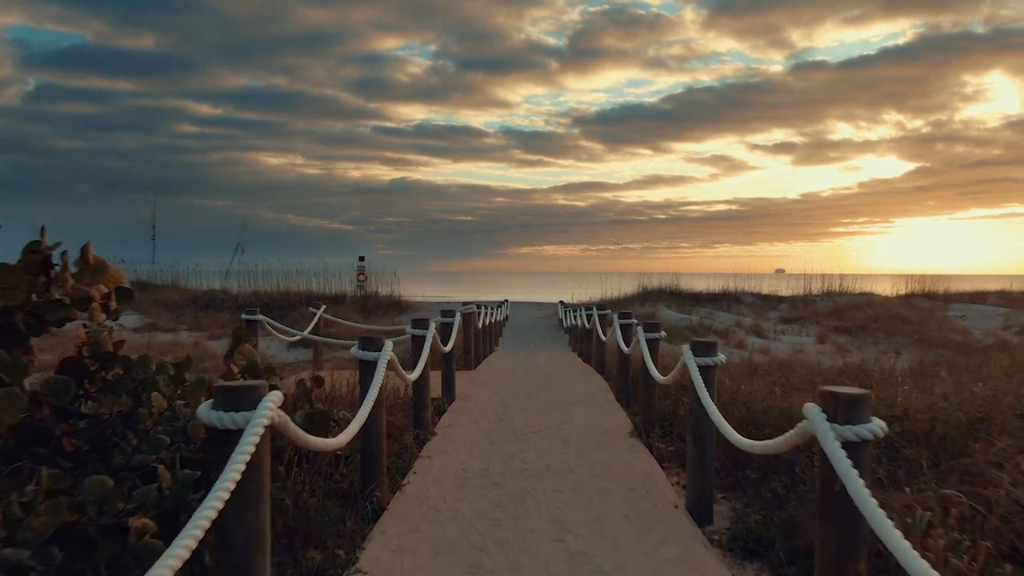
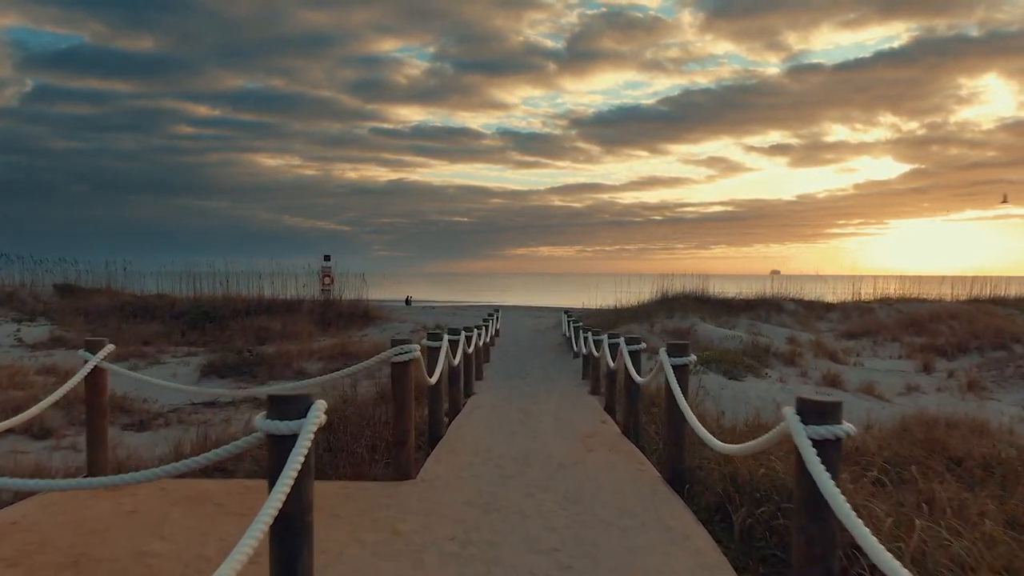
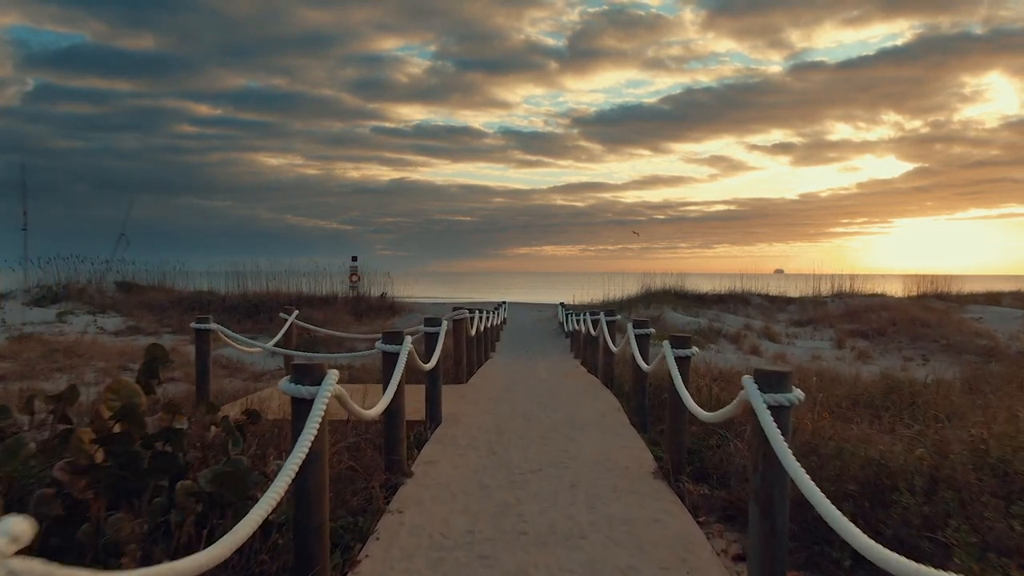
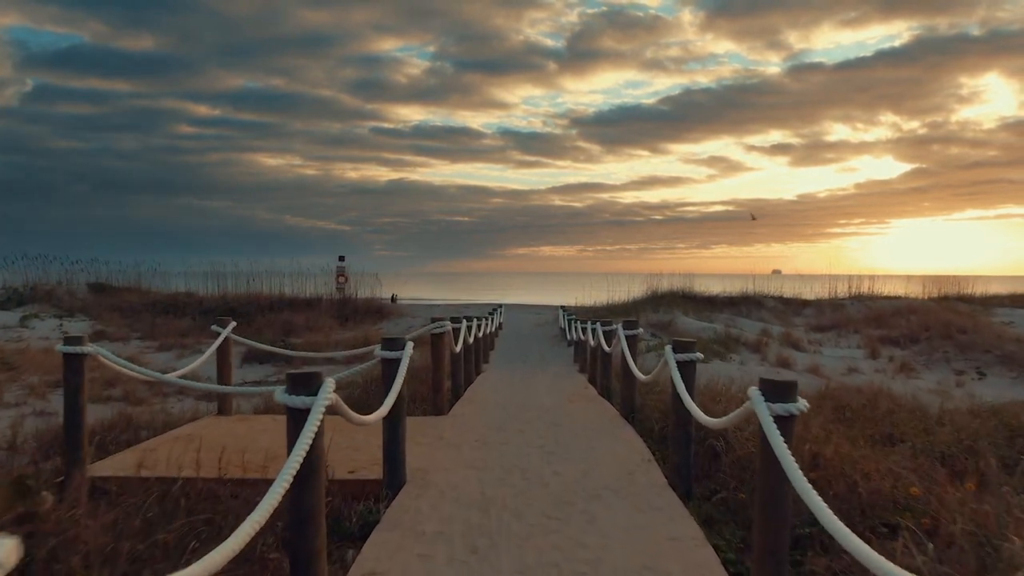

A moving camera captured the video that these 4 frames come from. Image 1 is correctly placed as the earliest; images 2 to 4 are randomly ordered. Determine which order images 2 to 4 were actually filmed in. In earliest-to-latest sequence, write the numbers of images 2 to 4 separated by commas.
3, 4, 2
